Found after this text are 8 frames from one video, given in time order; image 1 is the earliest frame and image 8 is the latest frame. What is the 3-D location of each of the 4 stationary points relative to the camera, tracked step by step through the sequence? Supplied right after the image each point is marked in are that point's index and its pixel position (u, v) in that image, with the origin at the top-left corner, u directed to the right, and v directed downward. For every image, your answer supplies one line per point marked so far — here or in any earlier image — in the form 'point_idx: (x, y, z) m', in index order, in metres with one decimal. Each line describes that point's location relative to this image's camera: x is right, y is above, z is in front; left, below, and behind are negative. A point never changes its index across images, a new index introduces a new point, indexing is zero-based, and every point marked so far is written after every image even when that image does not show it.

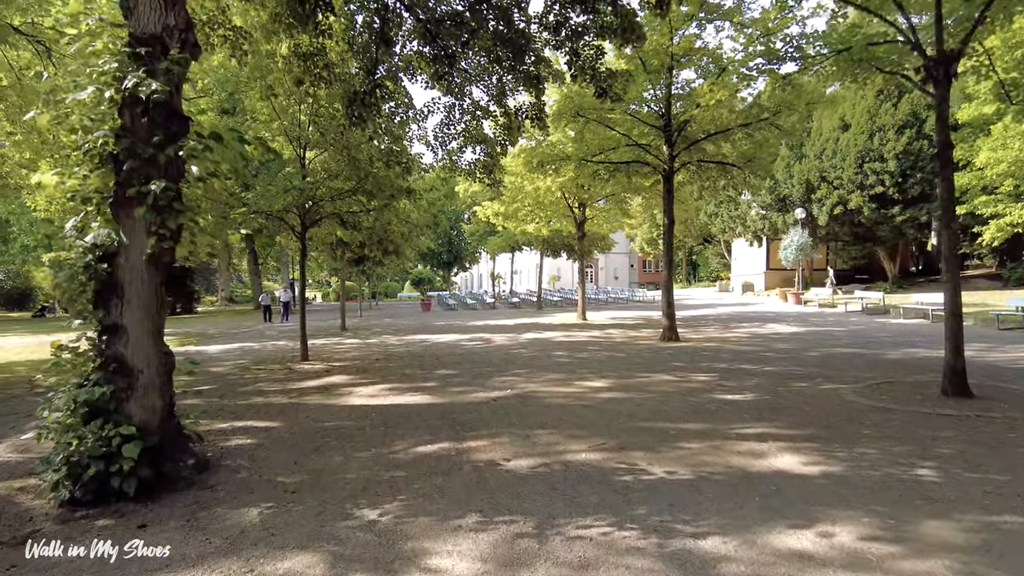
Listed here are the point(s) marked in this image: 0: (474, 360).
0: (-0.6, -1.2, +10.9) m
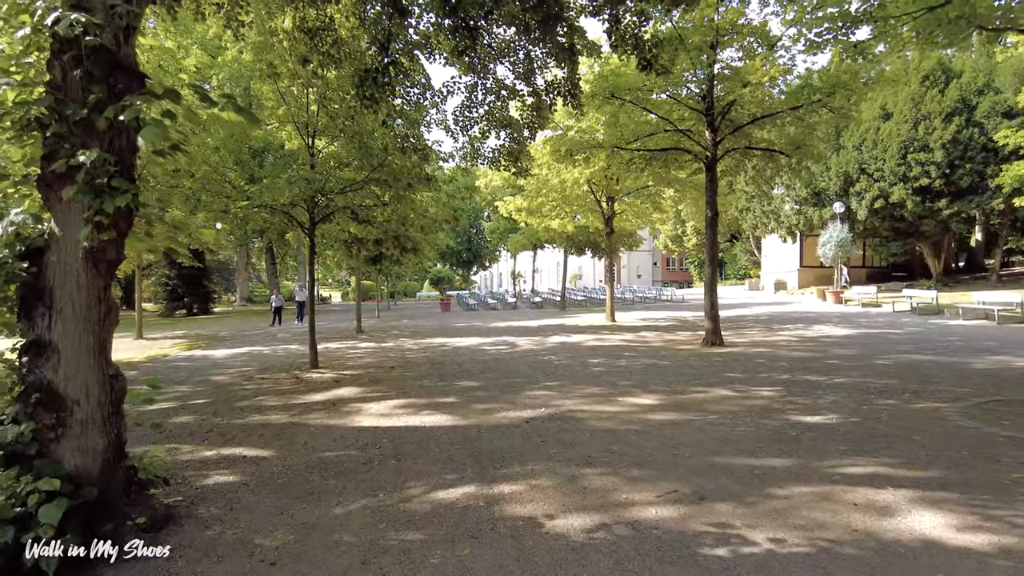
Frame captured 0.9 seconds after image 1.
0: (-0.2, -1.2, +9.8) m
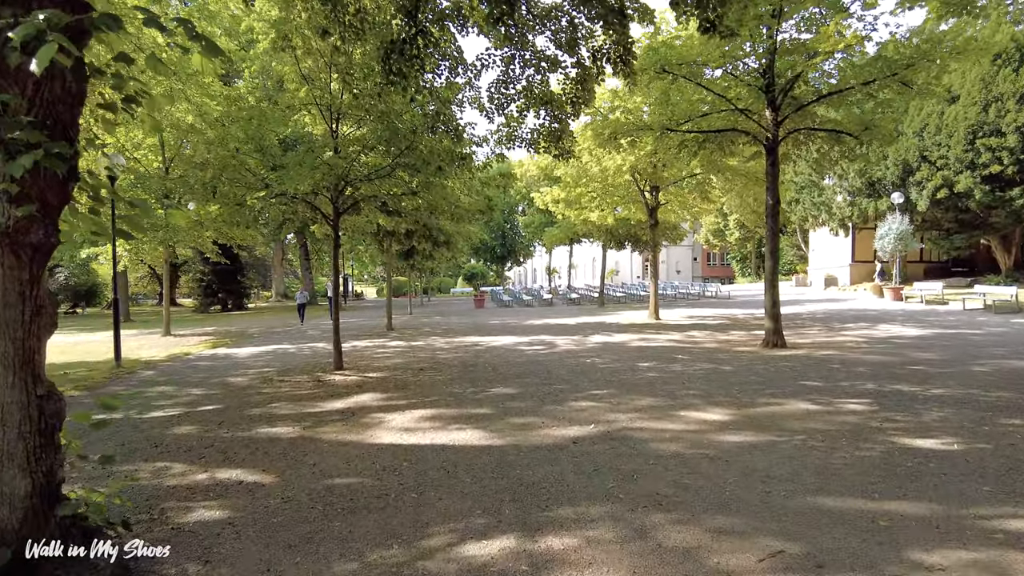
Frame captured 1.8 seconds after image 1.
0: (+0.4, -1.1, +8.8) m
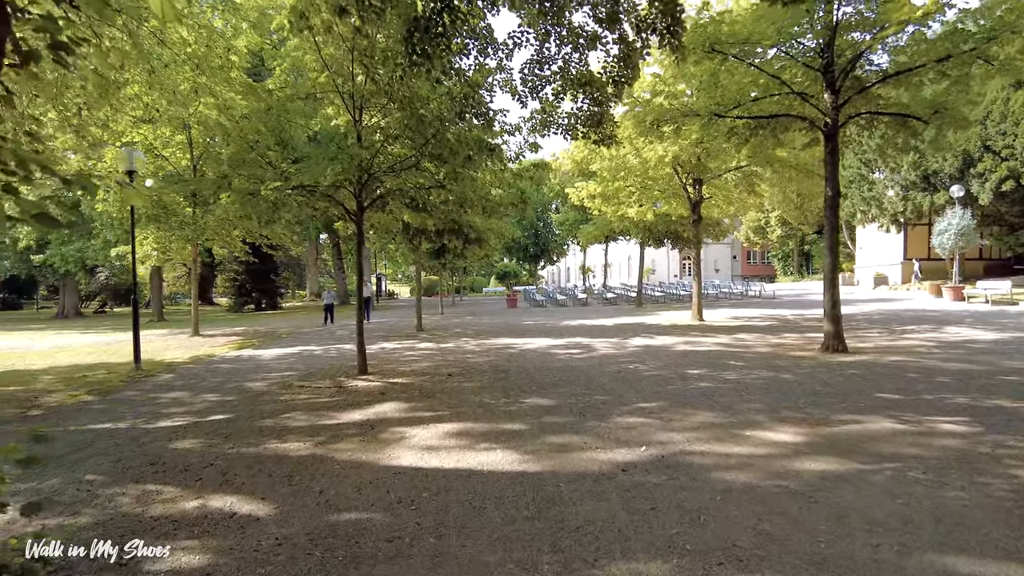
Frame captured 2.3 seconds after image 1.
0: (+0.8, -1.1, +8.0) m
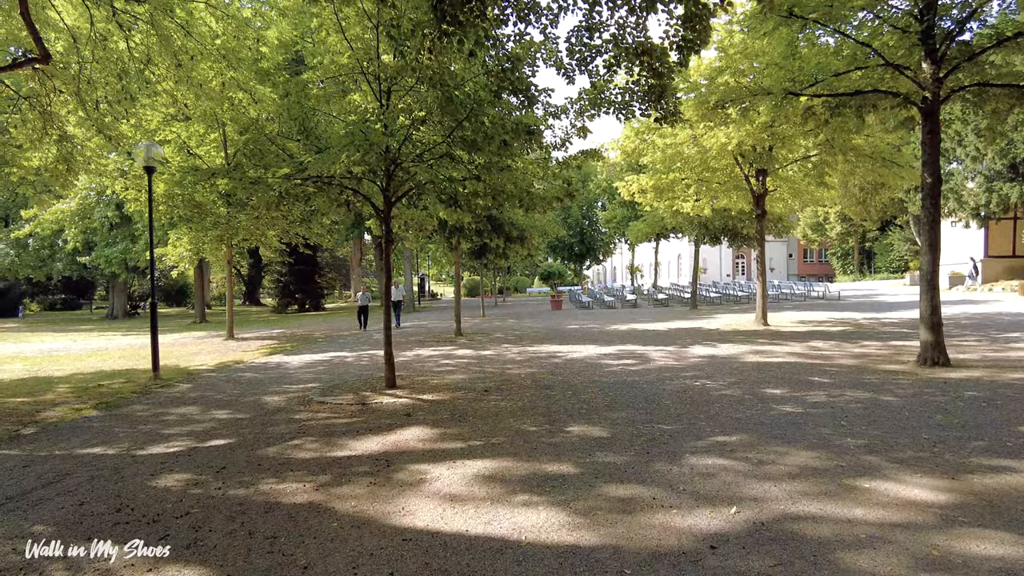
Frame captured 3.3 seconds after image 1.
0: (+1.3, -1.2, +6.8) m
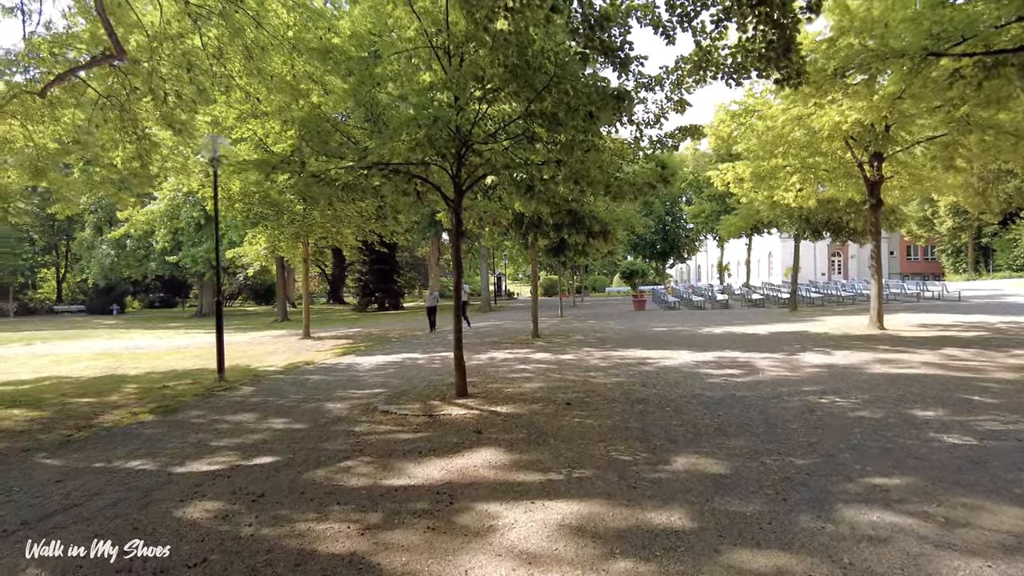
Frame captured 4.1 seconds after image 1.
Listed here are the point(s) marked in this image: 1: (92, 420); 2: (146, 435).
0: (+2.0, -1.2, +5.6) m
1: (-4.9, -1.5, +7.8) m
2: (-3.9, -1.5, +7.0) m
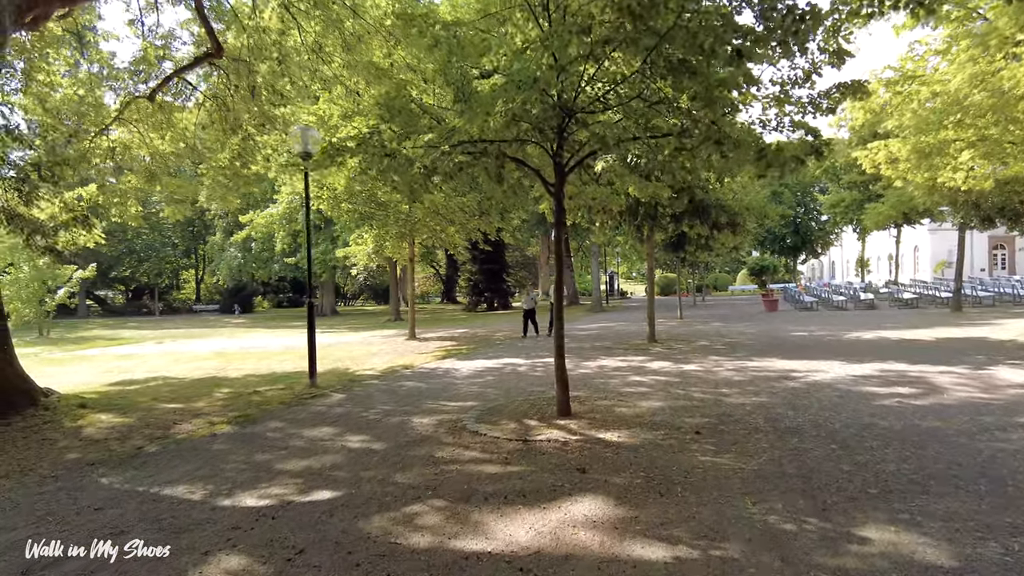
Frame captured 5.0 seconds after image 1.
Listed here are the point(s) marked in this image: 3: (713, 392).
0: (+2.7, -1.1, +3.9) m
1: (-3.7, -1.5, +7.3) m
2: (-2.8, -1.5, +6.3) m
3: (+2.3, -1.2, +7.6) m
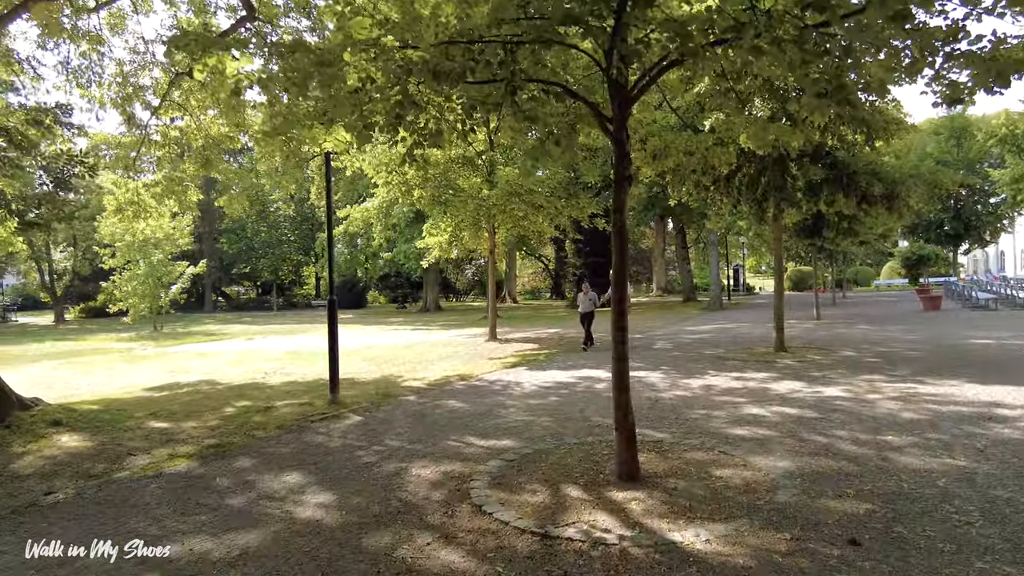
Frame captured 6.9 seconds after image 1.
0: (+2.4, -1.1, +1.2) m
1: (-3.3, -1.5, +5.6) m
2: (-2.6, -1.5, +4.5) m
3: (+2.6, -1.1, +4.9) m
